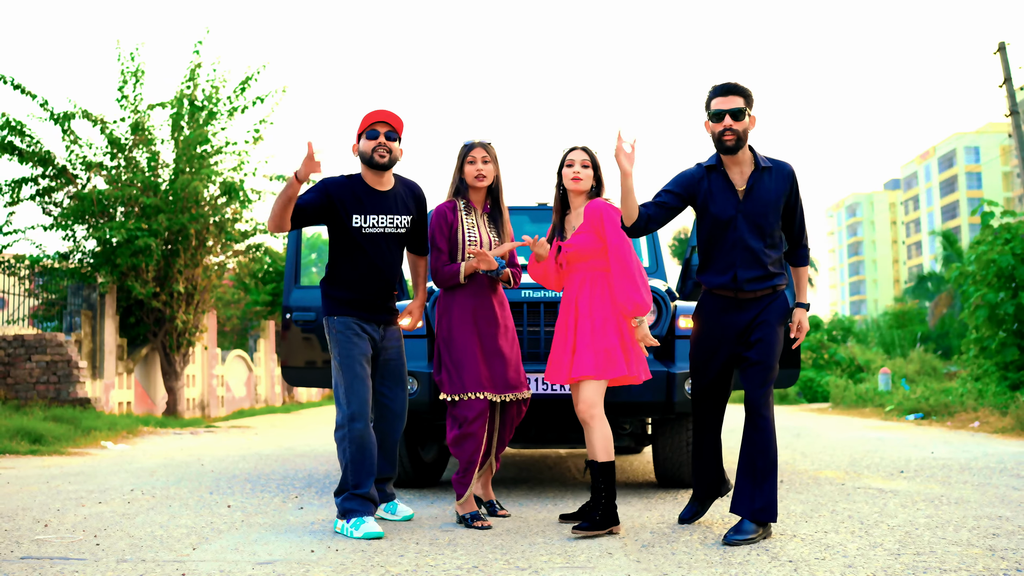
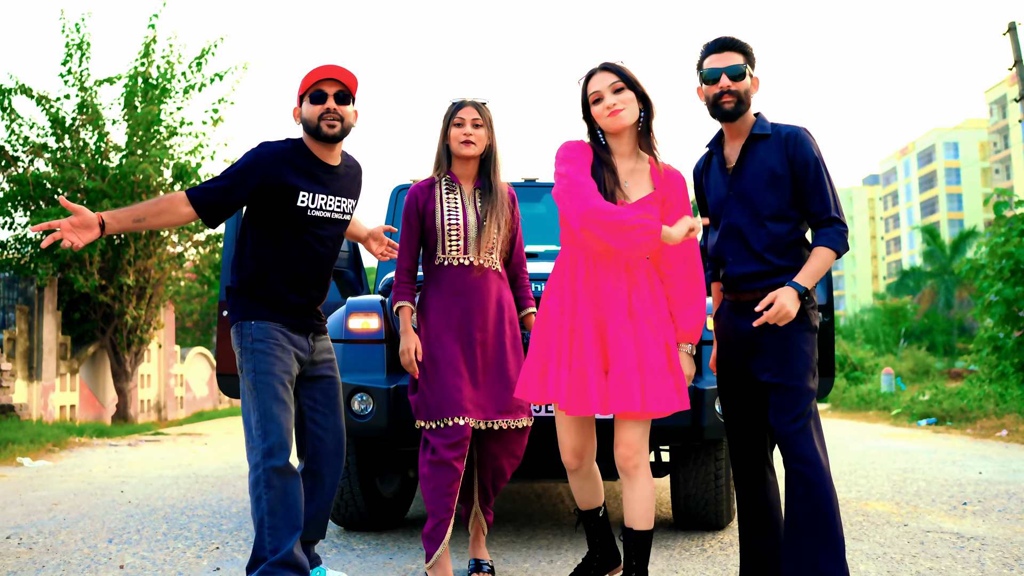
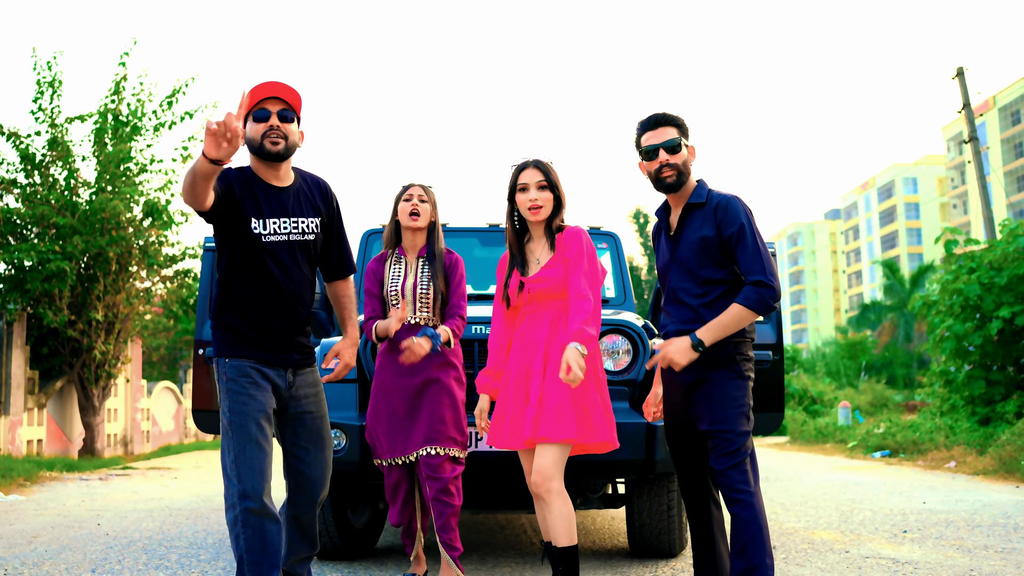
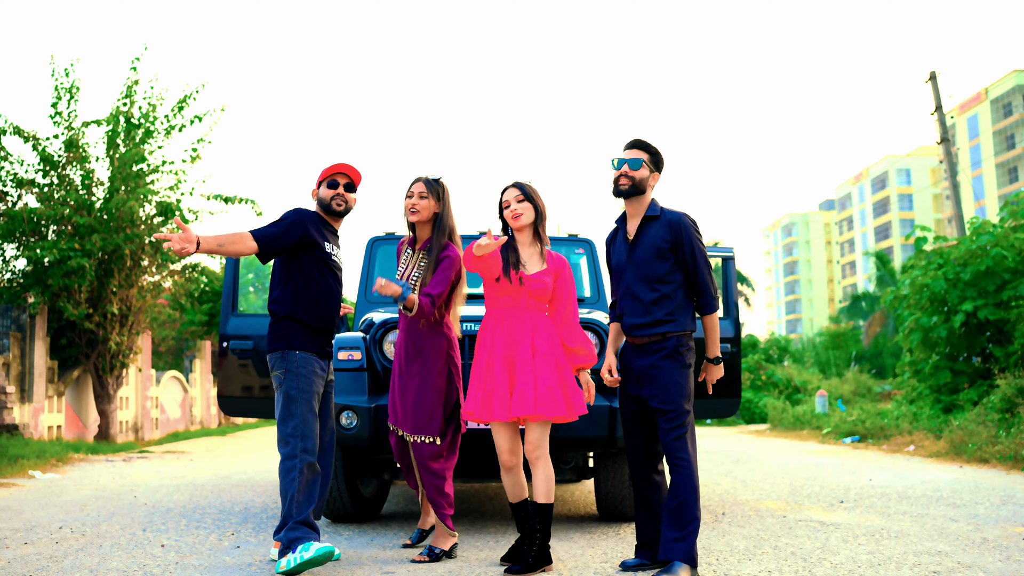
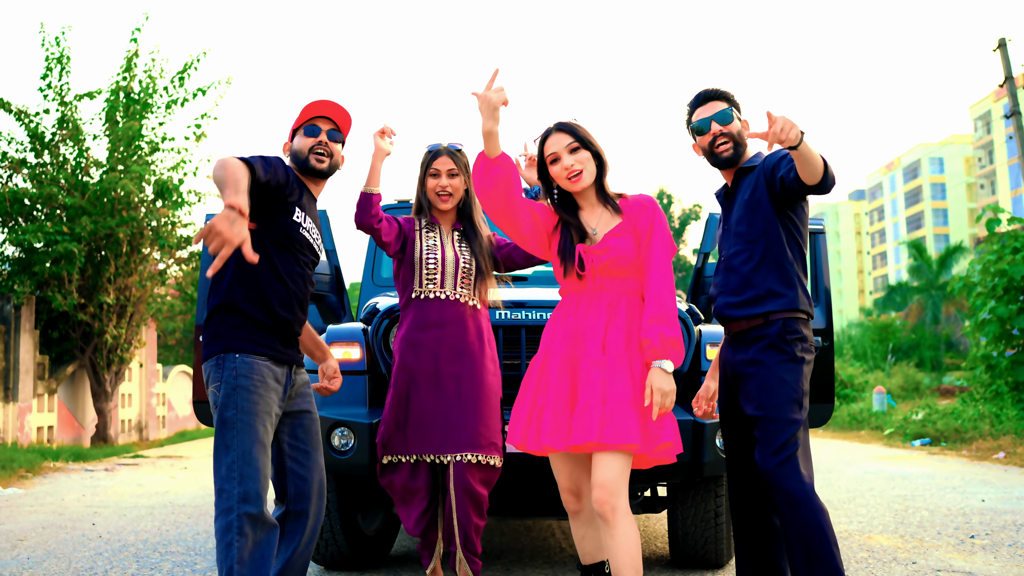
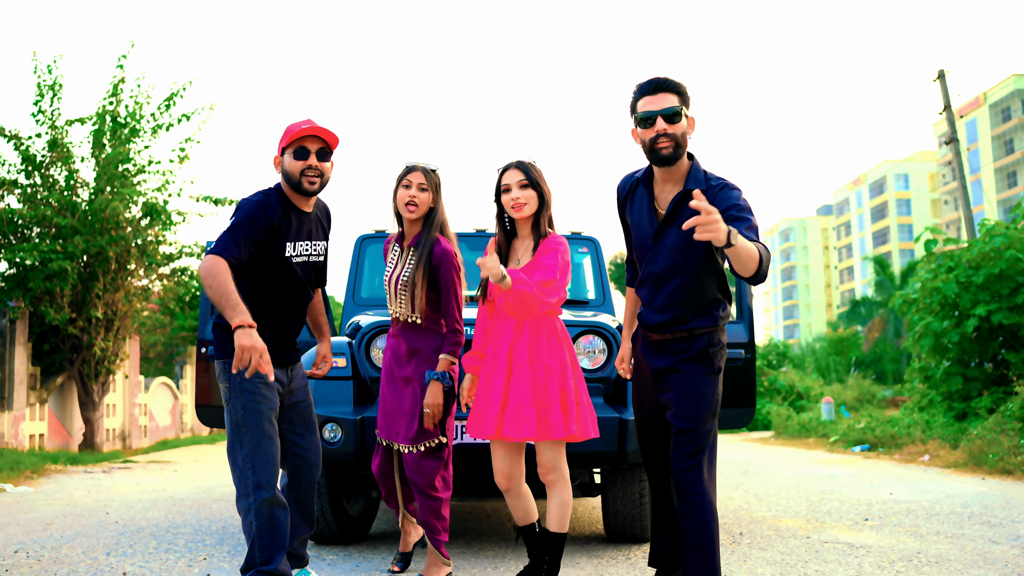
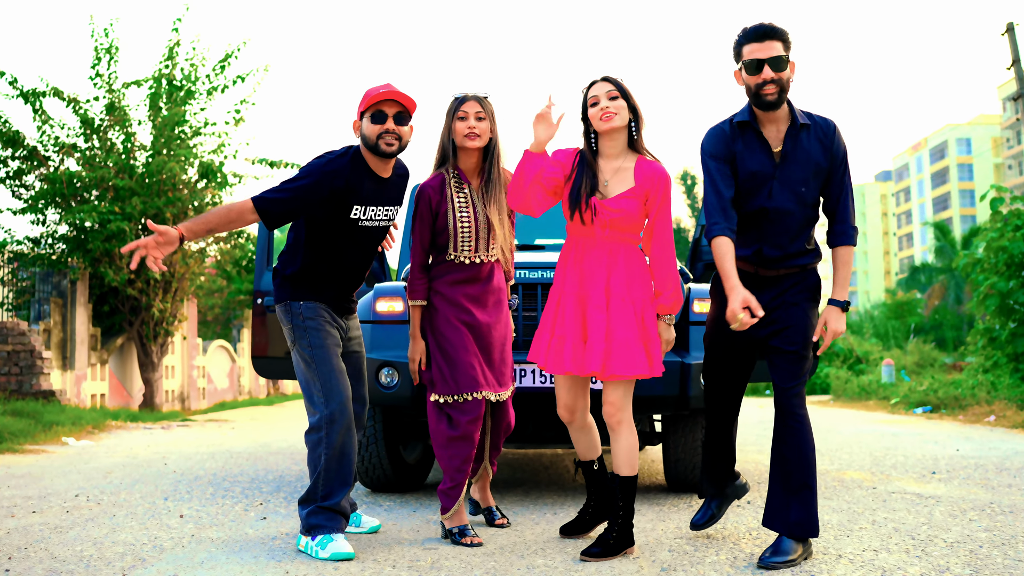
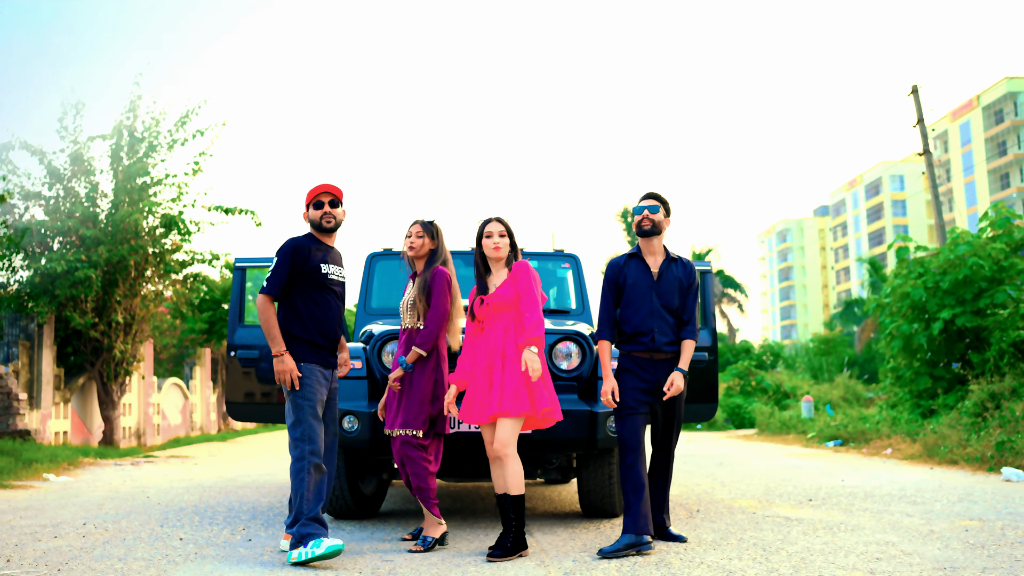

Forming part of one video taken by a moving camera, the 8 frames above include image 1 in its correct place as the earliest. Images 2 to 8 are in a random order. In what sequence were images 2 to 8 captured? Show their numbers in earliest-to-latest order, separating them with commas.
7, 2, 5, 3, 6, 4, 8
